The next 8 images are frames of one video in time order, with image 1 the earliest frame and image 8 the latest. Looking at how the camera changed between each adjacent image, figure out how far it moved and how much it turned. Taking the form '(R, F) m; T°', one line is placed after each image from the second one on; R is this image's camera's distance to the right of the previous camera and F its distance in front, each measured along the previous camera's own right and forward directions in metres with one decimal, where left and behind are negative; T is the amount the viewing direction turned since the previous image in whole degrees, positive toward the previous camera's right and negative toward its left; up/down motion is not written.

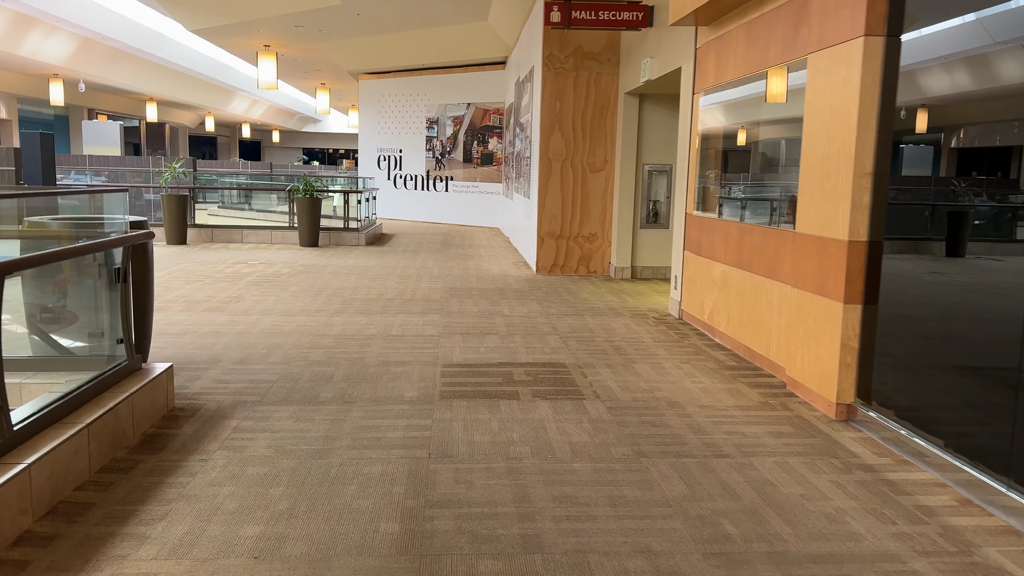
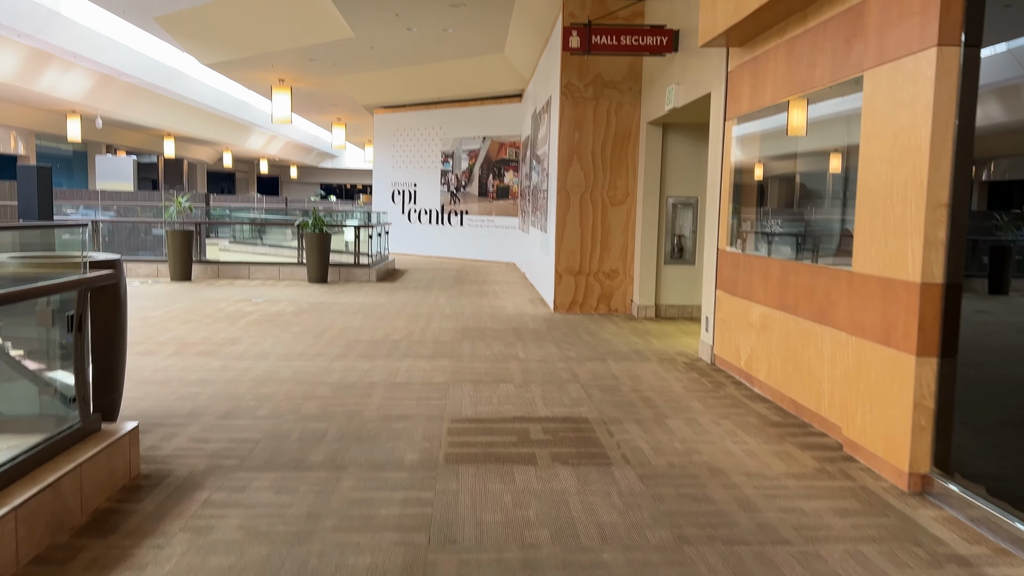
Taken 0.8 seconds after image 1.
(0.0, +0.4) m; -1°
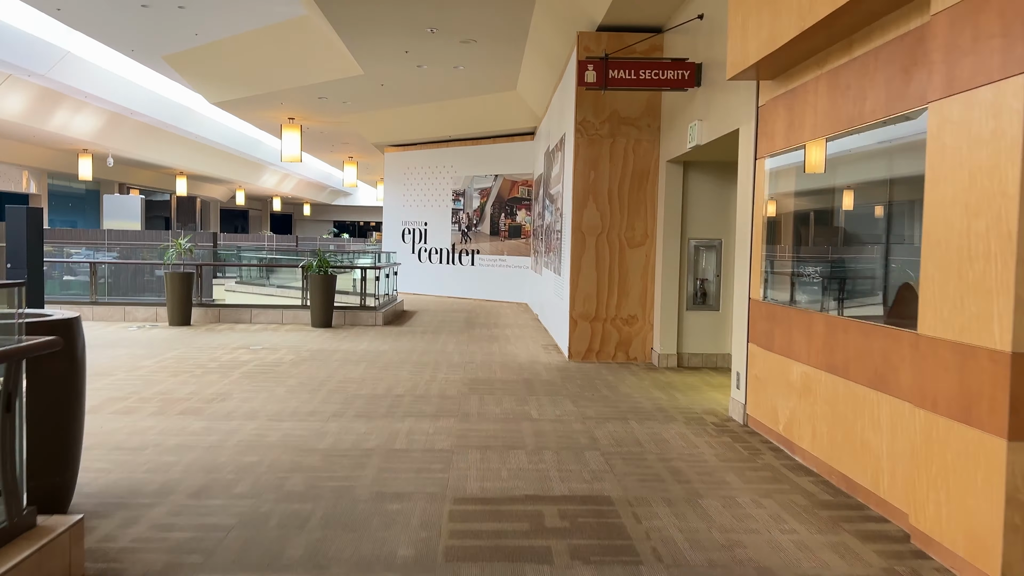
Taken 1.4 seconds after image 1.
(0.0, +0.4) m; -1°
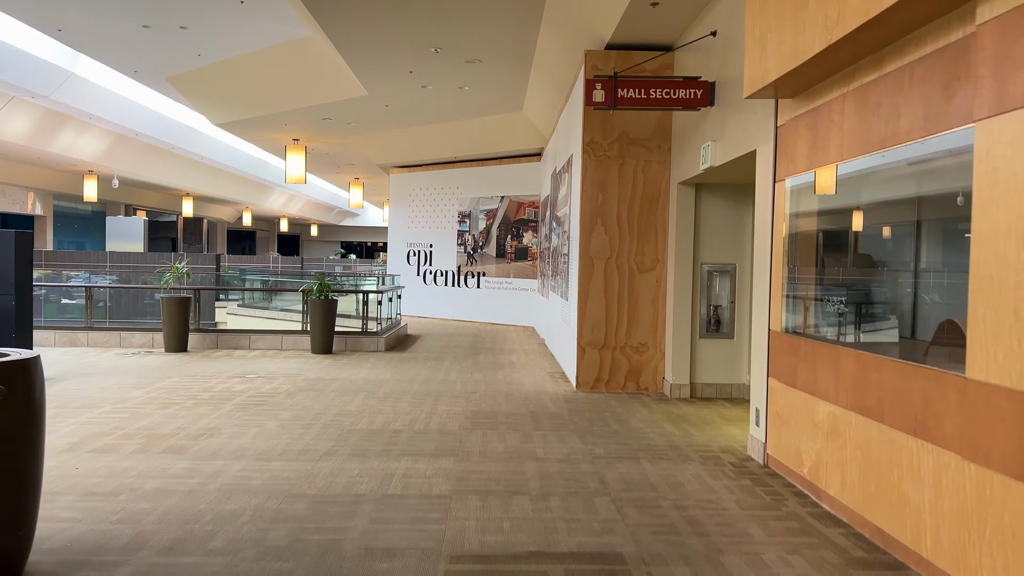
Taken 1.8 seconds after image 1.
(0.0, +0.3) m; -1°
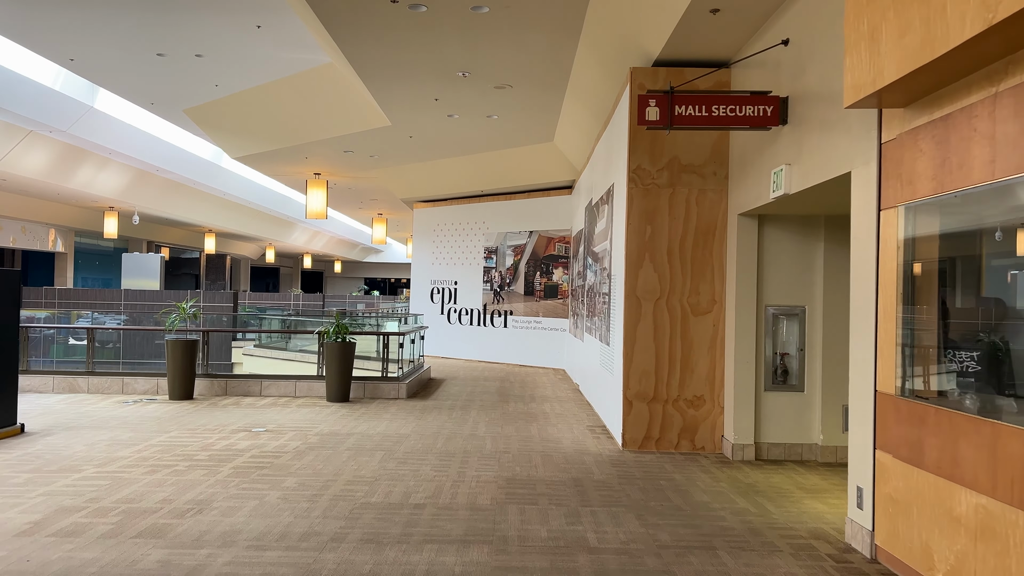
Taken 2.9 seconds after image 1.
(-0.1, +0.7) m; -2°
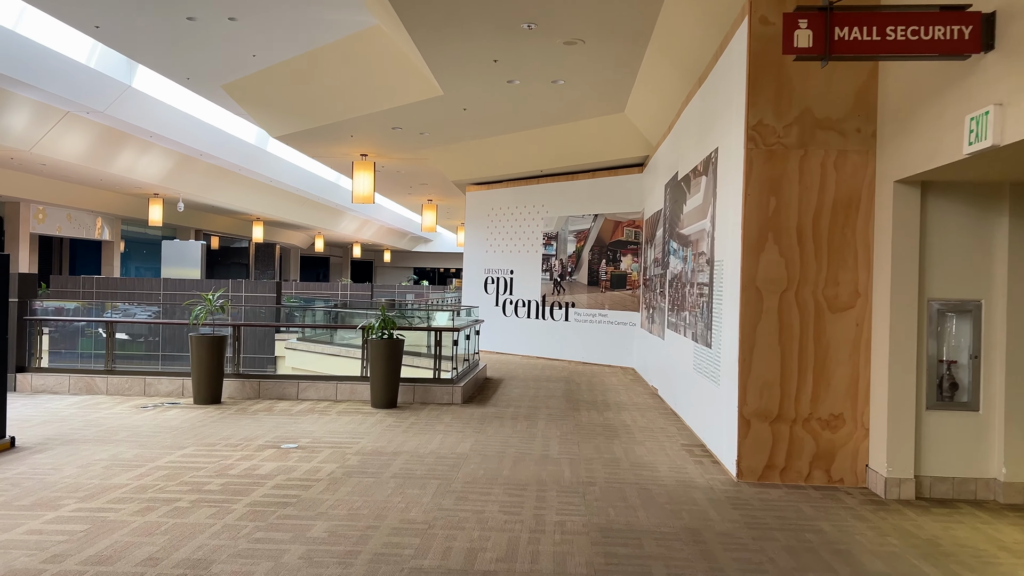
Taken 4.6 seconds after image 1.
(-0.2, +1.2) m; -4°
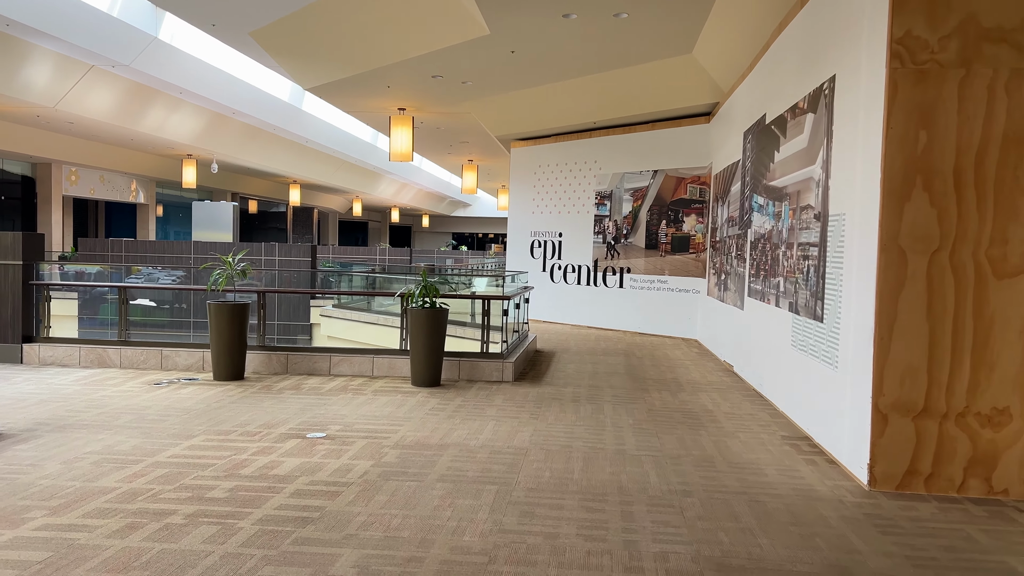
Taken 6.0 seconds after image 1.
(-0.2, +0.9) m; -3°
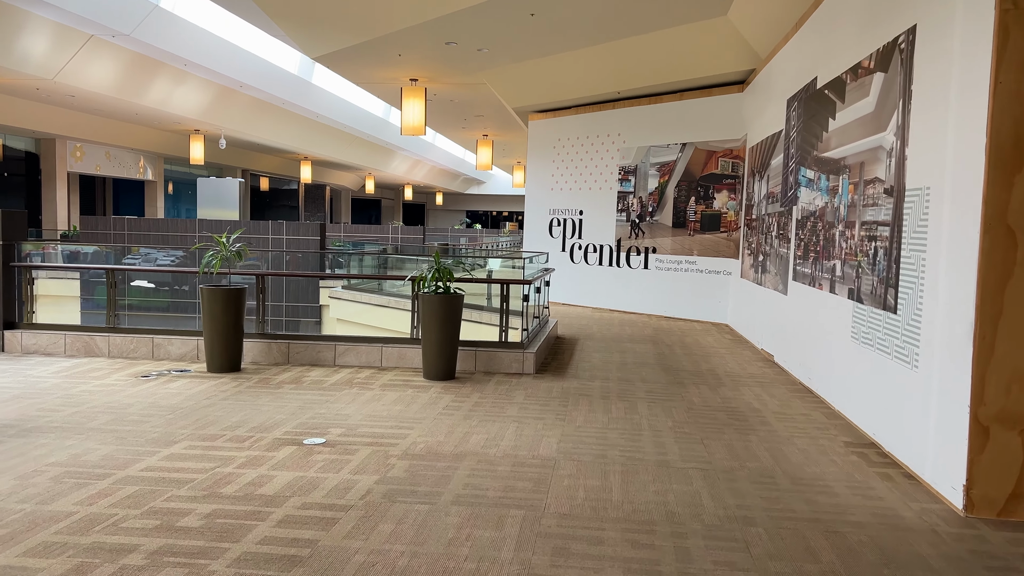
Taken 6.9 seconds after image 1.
(-0.1, +0.6) m; -1°
